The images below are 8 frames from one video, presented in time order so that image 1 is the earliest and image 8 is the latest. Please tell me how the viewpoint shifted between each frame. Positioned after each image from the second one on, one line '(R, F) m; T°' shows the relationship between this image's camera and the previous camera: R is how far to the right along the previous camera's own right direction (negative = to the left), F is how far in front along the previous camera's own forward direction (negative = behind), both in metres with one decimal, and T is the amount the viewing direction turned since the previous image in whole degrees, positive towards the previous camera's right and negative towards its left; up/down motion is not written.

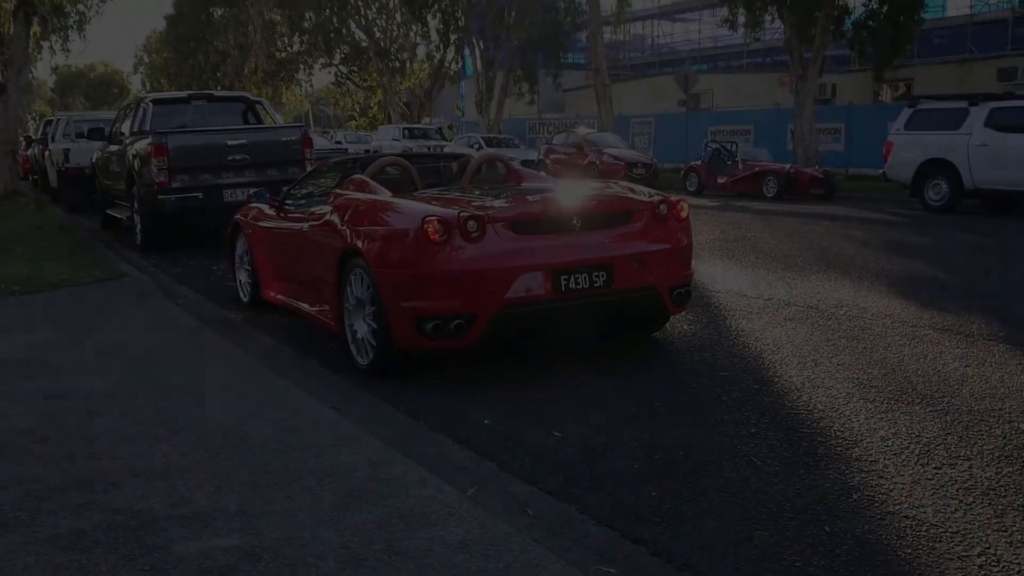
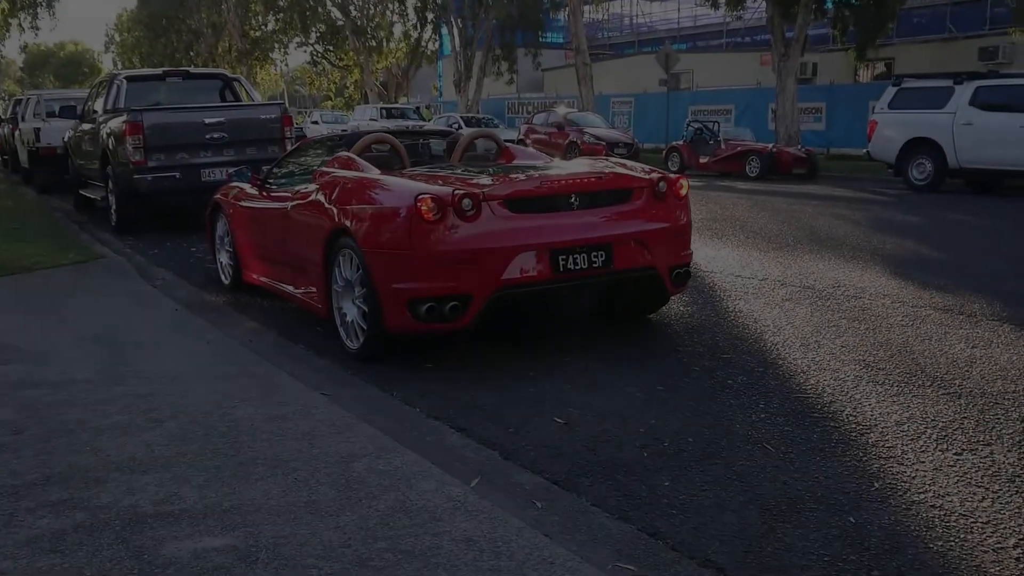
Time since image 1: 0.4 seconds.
(-0.1, +0.2) m; +1°
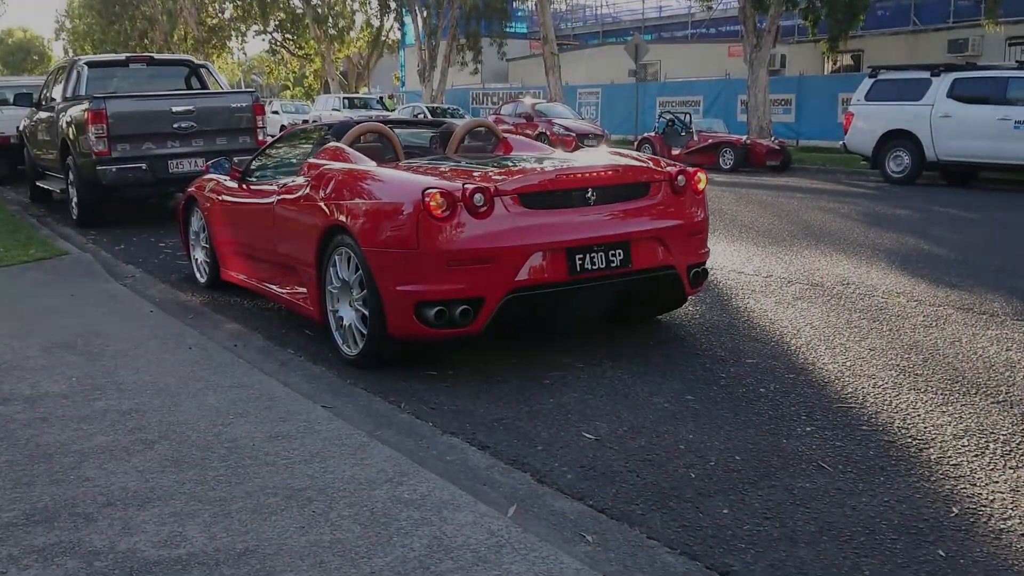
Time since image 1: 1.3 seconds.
(-0.3, +0.4) m; +2°
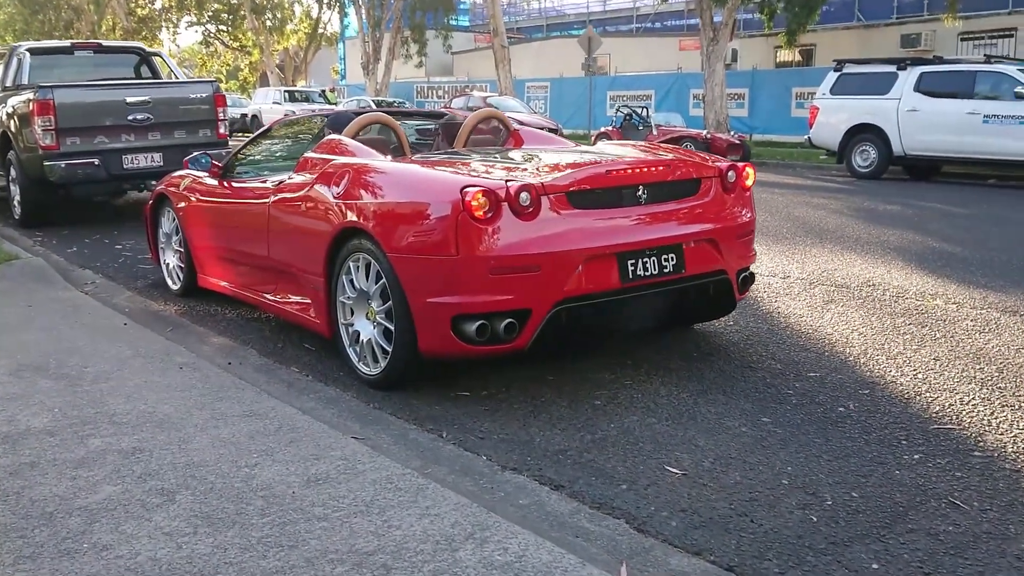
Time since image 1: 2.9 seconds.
(-0.5, +0.6) m; +4°
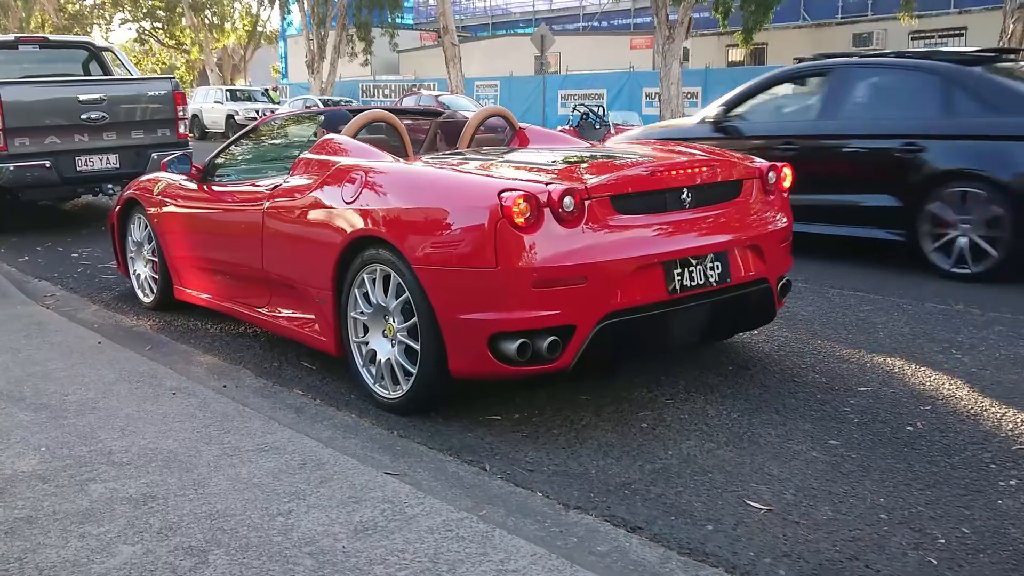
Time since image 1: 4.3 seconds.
(-0.4, +0.4) m; +3°
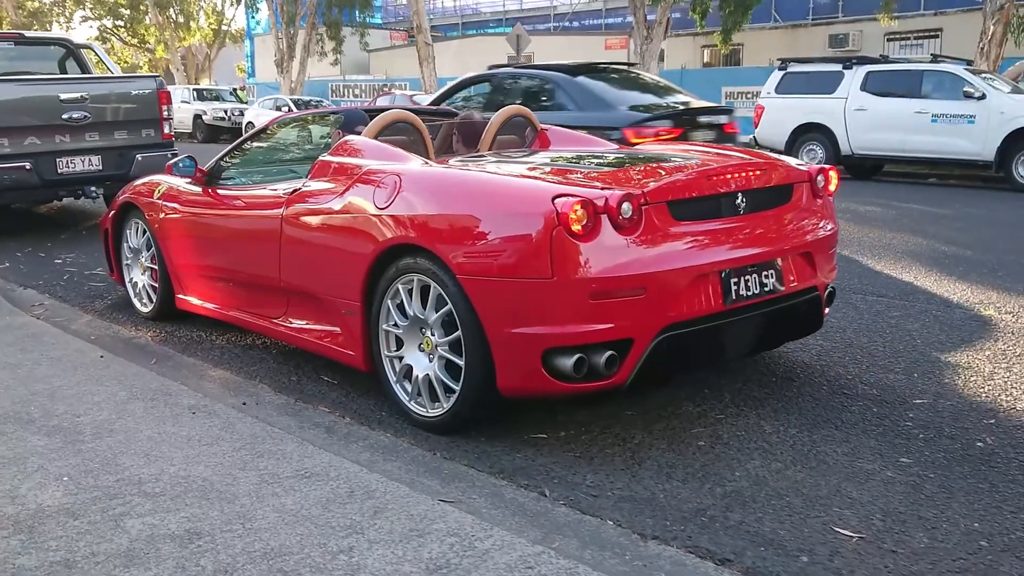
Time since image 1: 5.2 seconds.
(-0.3, +0.3) m; +2°
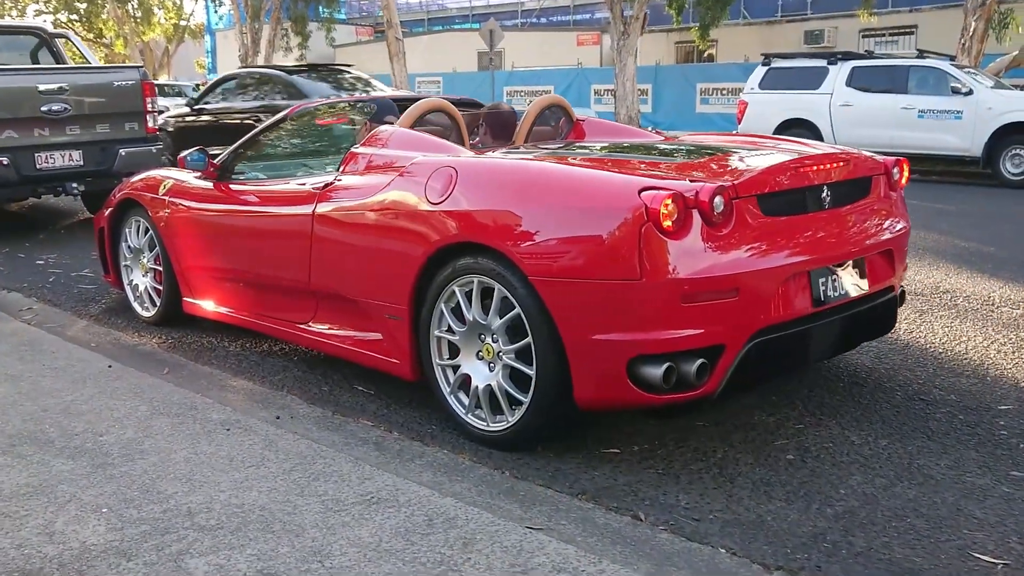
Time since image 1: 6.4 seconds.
(-0.4, +0.4) m; +2°
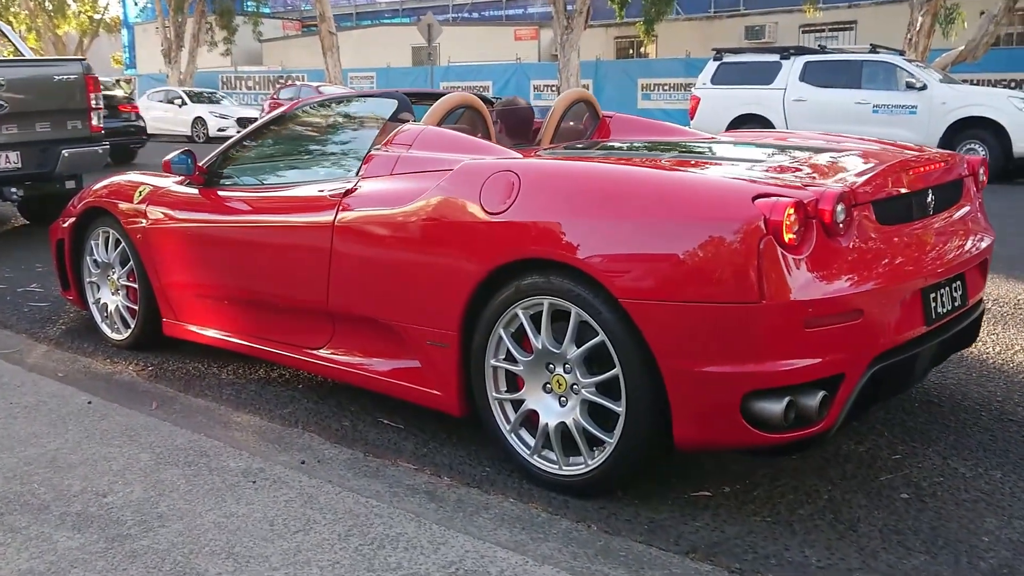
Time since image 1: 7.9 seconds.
(-0.5, +0.5) m; +4°
